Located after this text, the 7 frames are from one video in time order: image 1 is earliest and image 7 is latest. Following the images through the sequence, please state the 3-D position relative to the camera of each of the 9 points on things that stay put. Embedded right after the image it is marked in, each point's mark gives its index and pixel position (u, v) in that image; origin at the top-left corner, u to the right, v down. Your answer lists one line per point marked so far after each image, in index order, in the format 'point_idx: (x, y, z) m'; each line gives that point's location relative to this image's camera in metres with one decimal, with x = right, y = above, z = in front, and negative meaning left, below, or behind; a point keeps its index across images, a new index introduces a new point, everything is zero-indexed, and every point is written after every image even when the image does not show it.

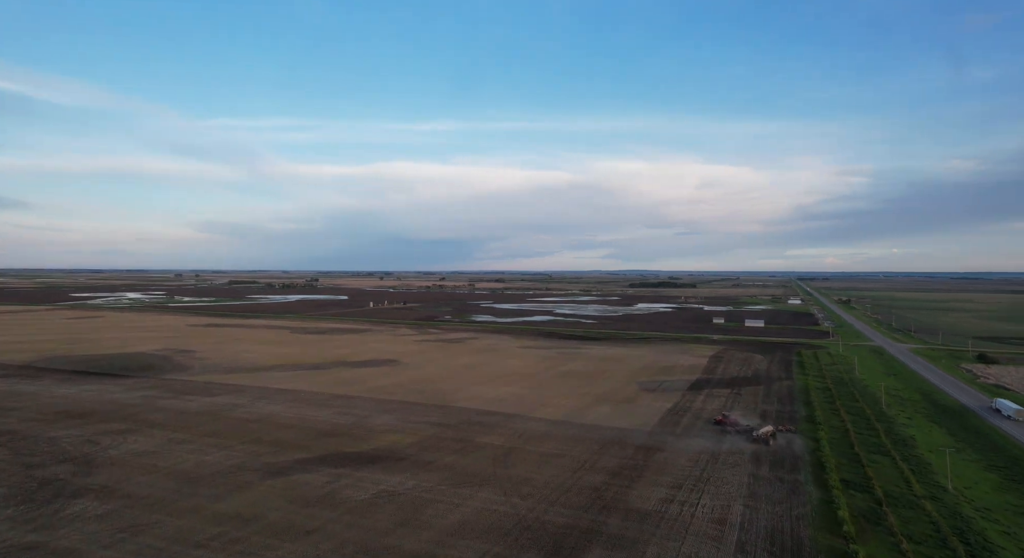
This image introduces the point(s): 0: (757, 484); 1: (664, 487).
0: (+7.5, -6.2, +16.2) m
1: (+4.6, -6.3, +16.2) m
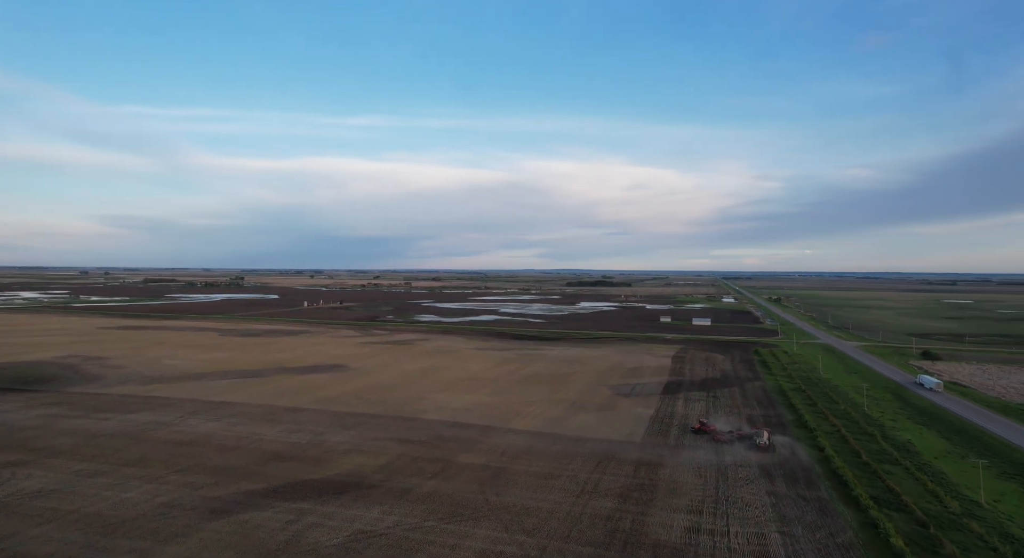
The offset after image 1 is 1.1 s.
0: (+7.5, -6.2, +14.7) m
1: (+4.6, -6.3, +14.4) m
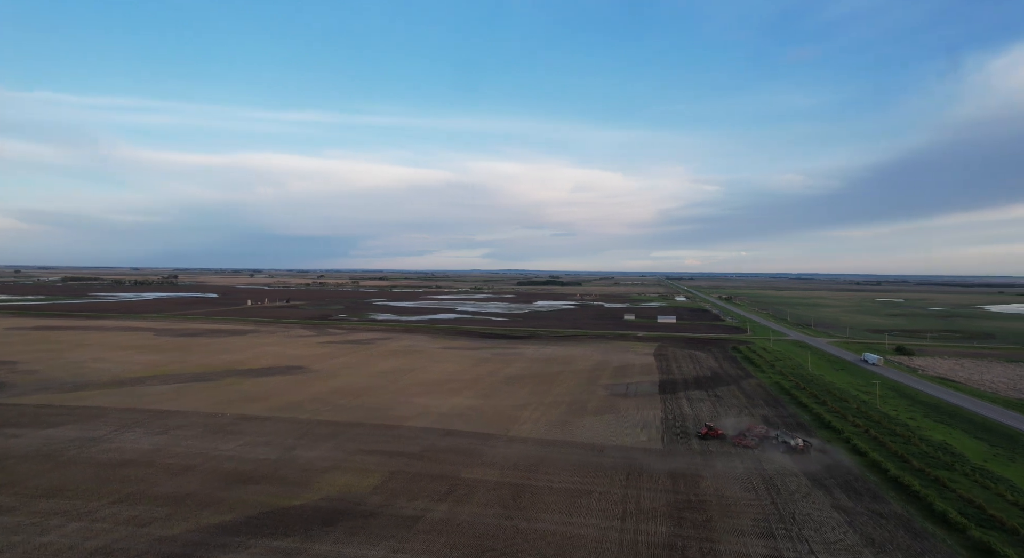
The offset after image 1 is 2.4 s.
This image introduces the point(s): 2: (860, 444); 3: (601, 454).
0: (+8.3, -5.8, +12.8) m
1: (+5.5, -5.9, +12.2) m
2: (+12.4, -5.9, +18.8) m
3: (+3.2, -6.2, +18.8) m
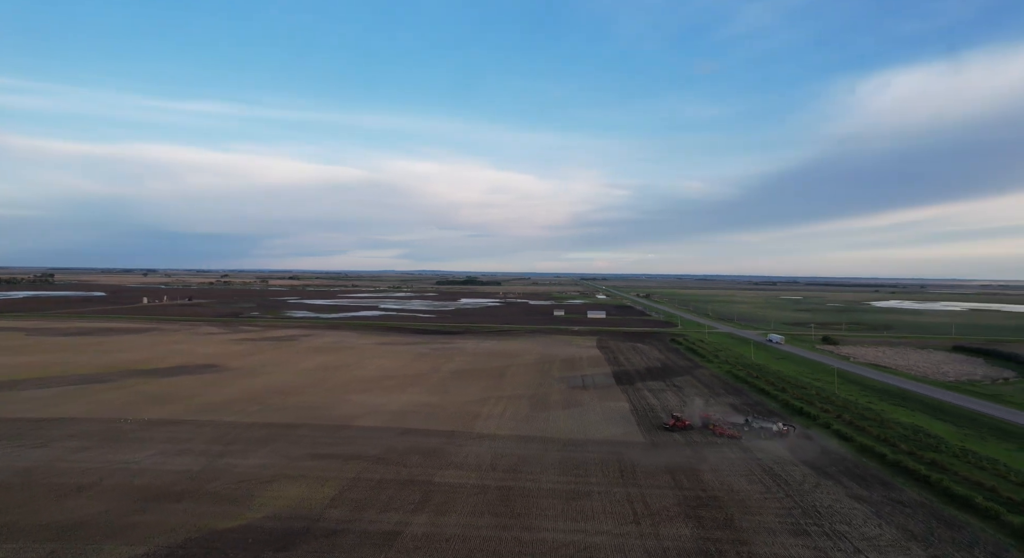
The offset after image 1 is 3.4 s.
0: (+8.3, -5.2, +11.9) m
1: (+5.6, -5.2, +10.9) m
2: (+11.4, -5.2, +18.5) m
3: (+2.3, -5.5, +17.1) m
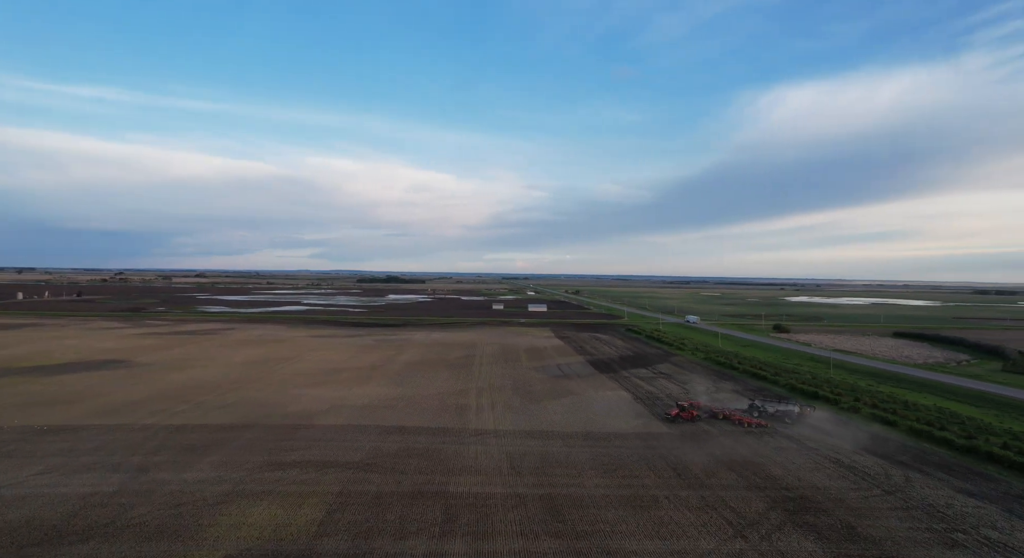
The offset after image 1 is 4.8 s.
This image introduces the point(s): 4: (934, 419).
0: (+9.3, -4.2, +10.0) m
1: (+6.8, -4.3, +8.7) m
2: (+11.6, -4.3, +17.0) m
3: (+2.7, -4.5, +14.4) m
4: (+12.8, -4.2, +16.1) m
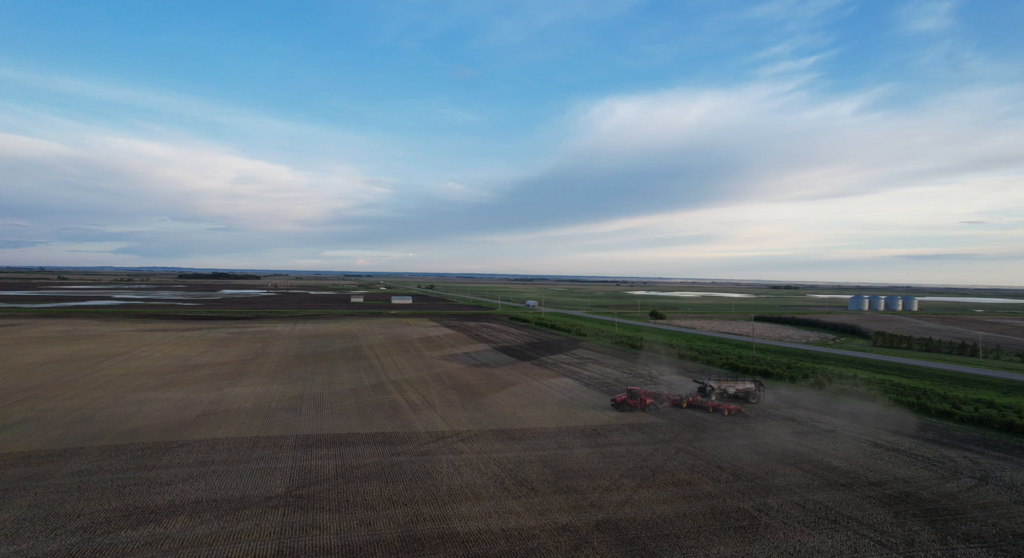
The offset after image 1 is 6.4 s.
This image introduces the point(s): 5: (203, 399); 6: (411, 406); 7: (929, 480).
0: (+9.8, -3.3, +9.0) m
1: (+7.7, -3.4, +7.0) m
2: (+10.1, -3.4, +16.3) m
3: (+2.3, -3.5, +11.4) m
4: (+11.5, -3.3, +15.8) m
5: (-8.8, -3.4, +14.7) m
6: (-3.0, -3.6, +14.9) m
7: (+7.0, -3.4, +9.0) m
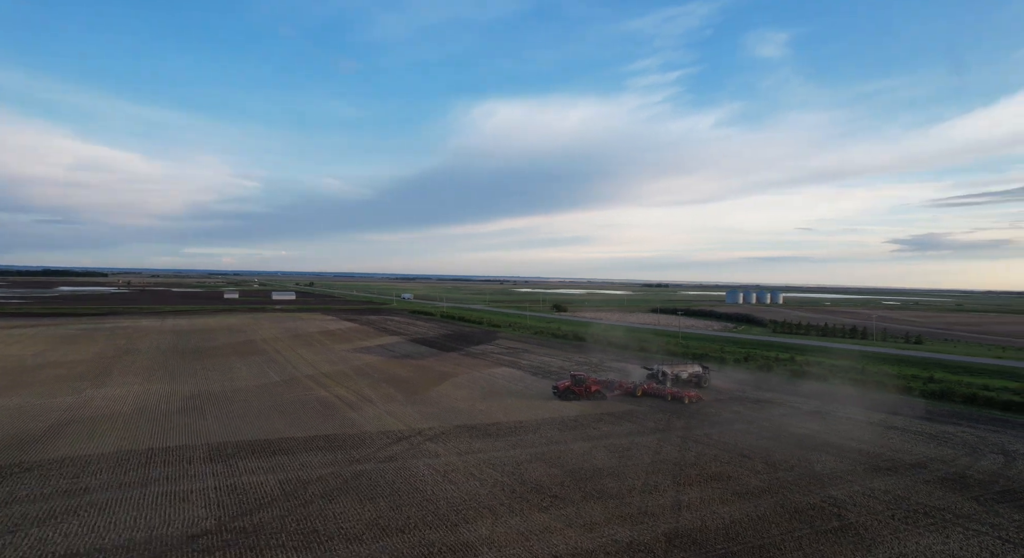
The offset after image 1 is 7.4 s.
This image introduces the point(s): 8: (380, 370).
0: (+9.8, -2.8, +9.1) m
1: (+8.2, -2.8, +6.7) m
2: (+8.5, -2.8, +16.3) m
3: (+1.9, -2.9, +9.9) m
4: (+10.0, -2.7, +16.1) m
5: (-9.6, -2.7, +10.8) m
6: (-4.0, -2.9, +12.2) m
7: (+7.0, -2.8, +8.5) m
8: (-4.4, -3.0, +17.3) m
